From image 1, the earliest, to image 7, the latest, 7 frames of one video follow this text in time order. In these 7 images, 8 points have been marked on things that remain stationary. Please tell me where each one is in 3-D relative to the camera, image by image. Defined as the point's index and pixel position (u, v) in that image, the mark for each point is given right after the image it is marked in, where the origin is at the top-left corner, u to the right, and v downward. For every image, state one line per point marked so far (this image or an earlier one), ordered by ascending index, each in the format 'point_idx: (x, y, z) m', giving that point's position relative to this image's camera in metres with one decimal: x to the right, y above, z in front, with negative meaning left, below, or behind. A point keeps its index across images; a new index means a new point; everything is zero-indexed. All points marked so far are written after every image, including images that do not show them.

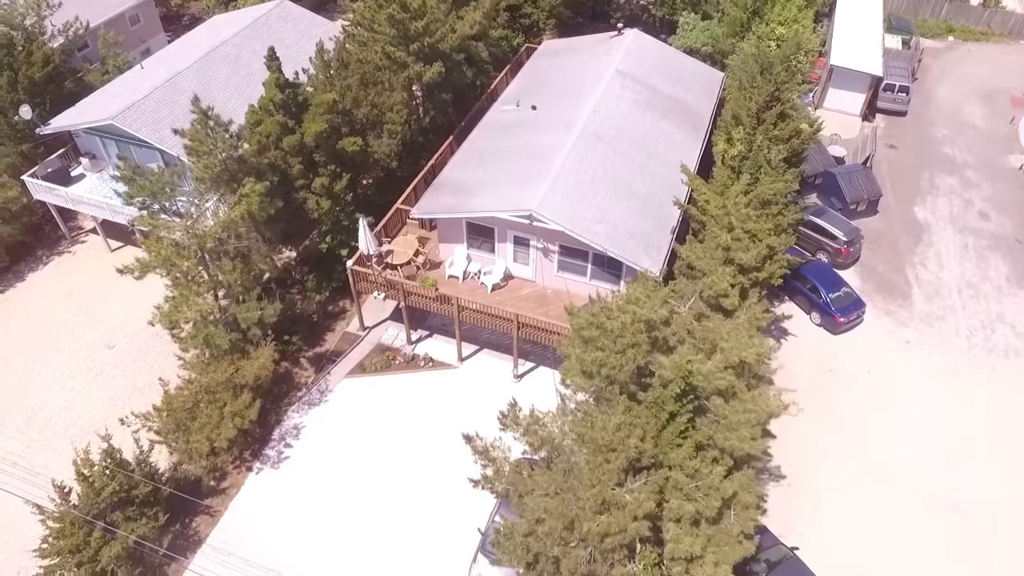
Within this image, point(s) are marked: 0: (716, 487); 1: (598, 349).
0: (+3.8, -3.7, +13.1) m
1: (+1.8, -1.3, +14.9) m
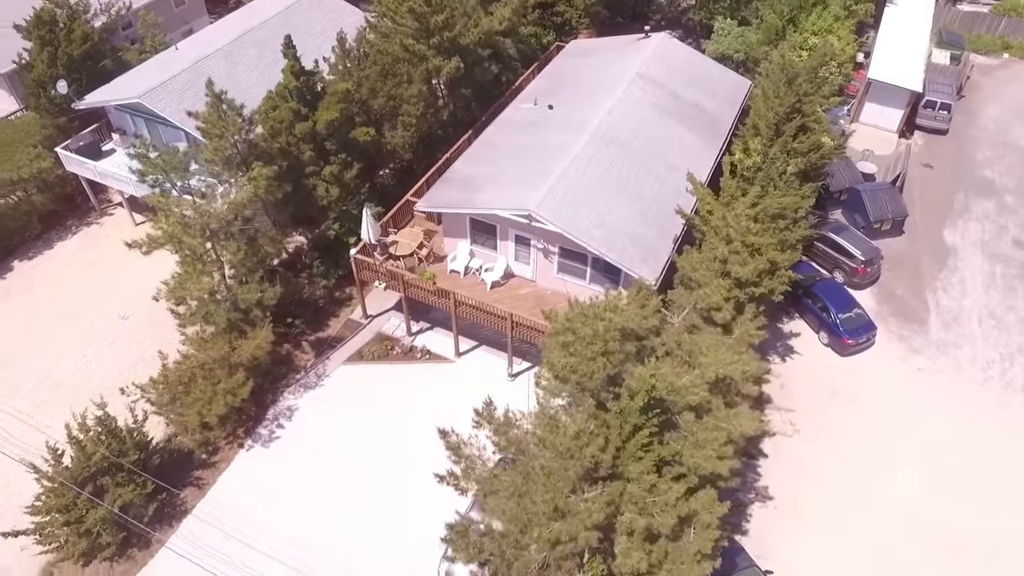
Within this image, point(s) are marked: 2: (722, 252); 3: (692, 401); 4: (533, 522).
0: (+3.0, -4.0, +12.9) m
1: (+1.2, -1.4, +14.8) m
2: (+5.5, +1.0, +18.5) m
3: (+3.7, -2.3, +14.4) m
4: (+0.4, -4.3, +13.0) m
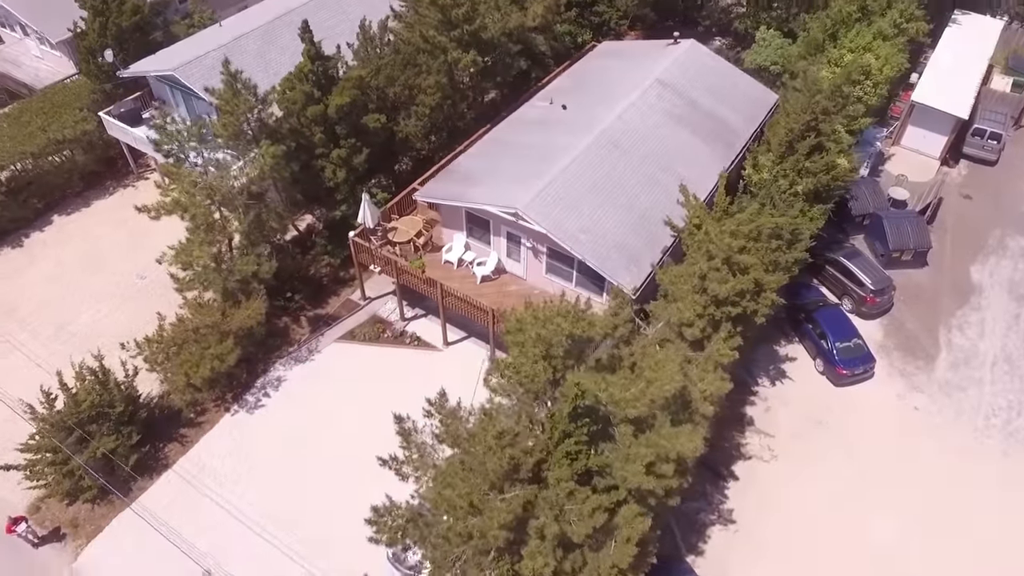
0: (+1.4, -4.2, +12.9) m
1: (+0.1, -1.5, +14.9) m
2: (+4.9, +0.5, +18.2) m
3: (+2.4, -2.6, +14.3) m
4: (-1.2, -4.2, +13.3) m
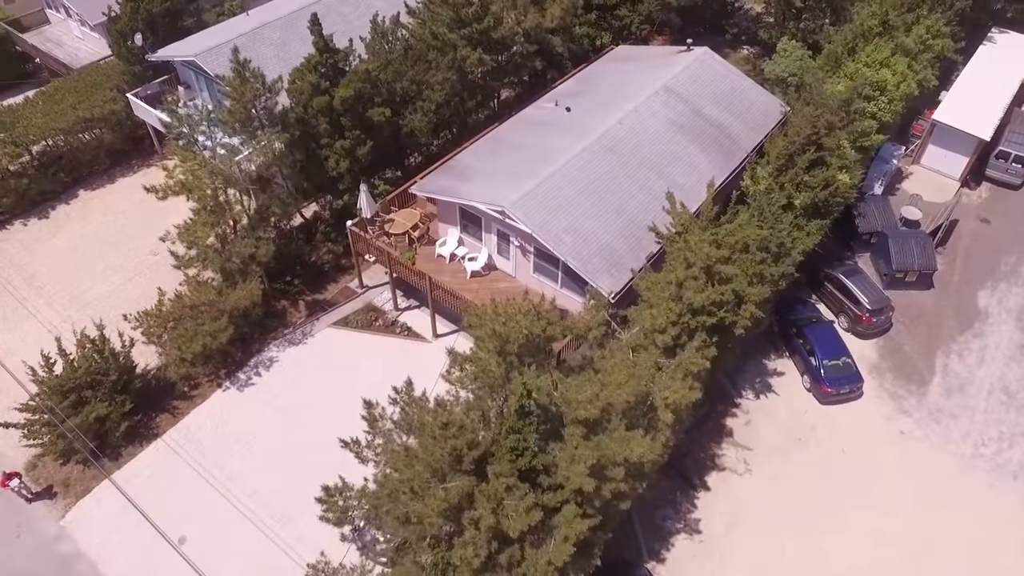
0: (+0.3, -4.1, +13.2) m
1: (-0.7, -1.4, +15.2) m
2: (+4.3, +0.3, +18.2) m
3: (+1.4, -2.6, +14.5) m
4: (-2.3, -4.0, +13.6) m
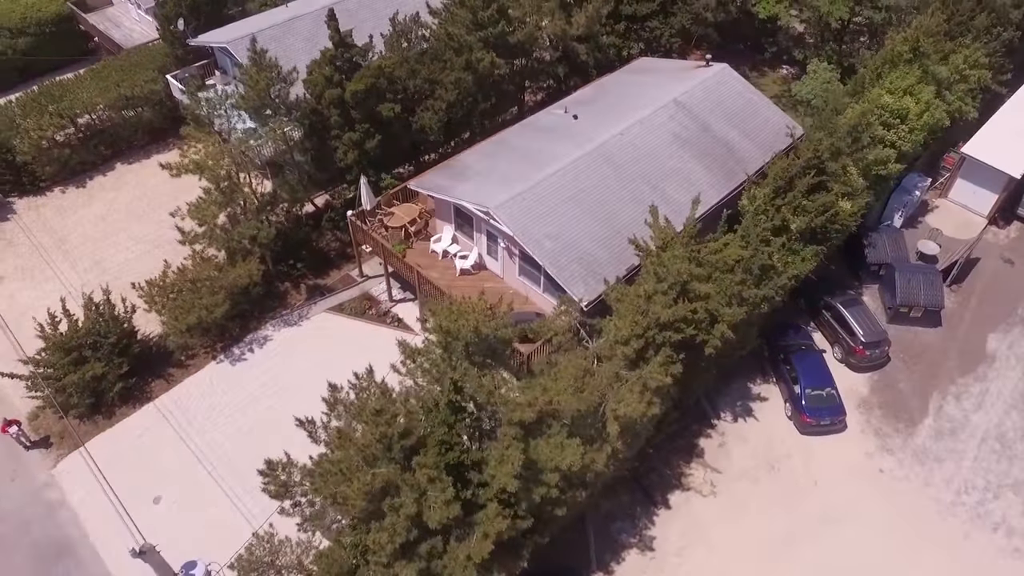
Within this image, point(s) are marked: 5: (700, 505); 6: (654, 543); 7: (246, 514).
0: (-1.3, -4.1, +13.5) m
1: (-1.9, -1.3, +15.6) m
2: (+3.6, 0.0, +18.2) m
3: (+0.1, -2.7, +14.7) m
4: (-3.8, -3.8, +14.2) m
5: (+5.3, -6.1, +19.9) m
6: (+3.9, -6.9, +19.2) m
7: (-7.3, -6.2, +19.4) m
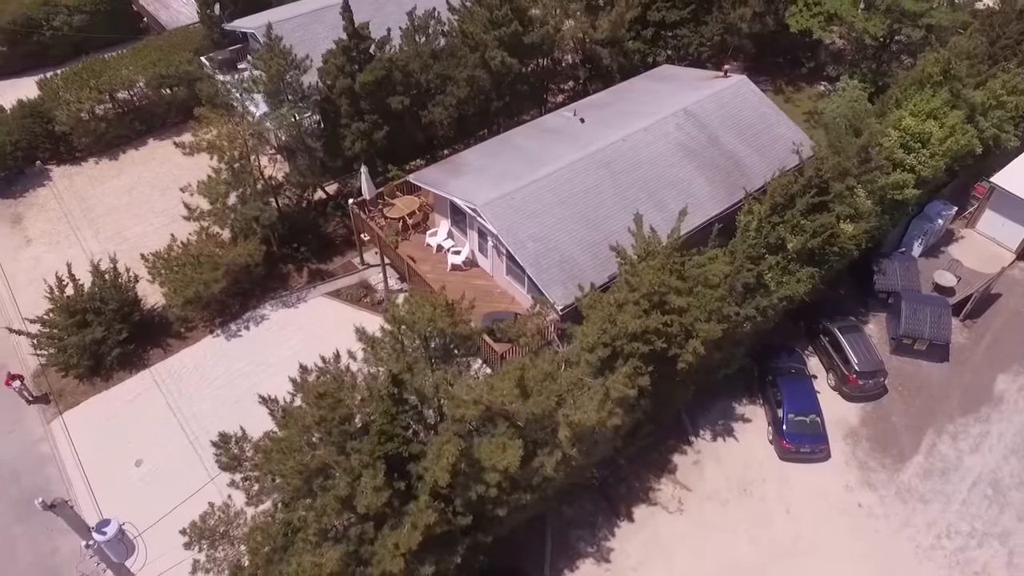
0: (-2.6, -3.9, +13.6) m
1: (-2.9, -1.0, +15.8) m
2: (+2.8, -0.2, +17.9) m
3: (-1.0, -2.6, +14.8) m
4: (-5.1, -3.4, +14.5) m
5: (+4.2, -6.5, +19.6) m
6: (+2.7, -7.1, +18.9) m
7: (-8.4, -5.6, +20.0) m
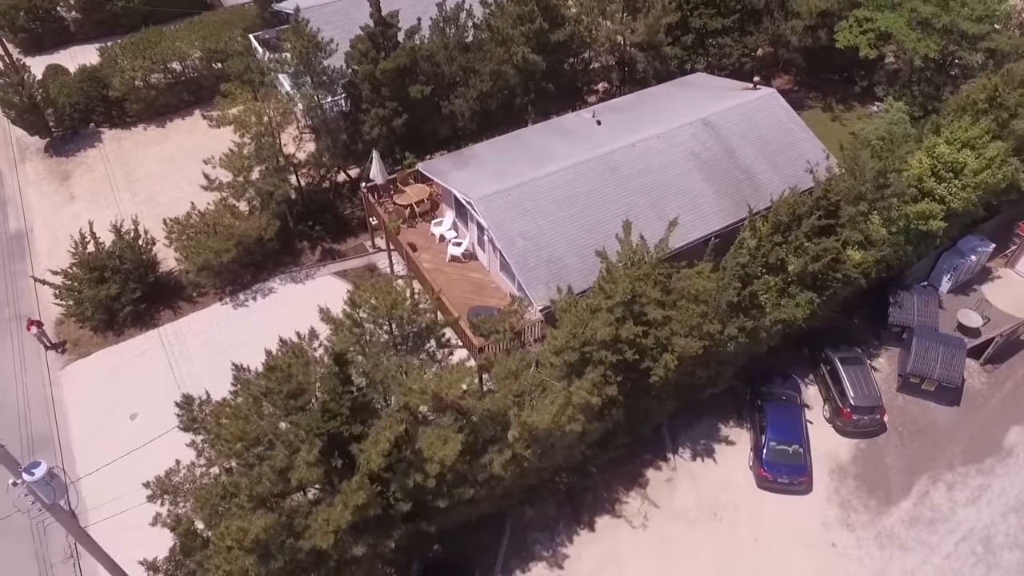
0: (-4.0, -3.5, +13.9) m
1: (-3.7, -0.6, +16.1) m
2: (+2.2, -0.4, +17.7) m
3: (-2.2, -2.4, +14.9) m
4: (-6.3, -2.8, +15.0) m
5: (+3.1, -6.7, +19.2) m
6: (+1.4, -7.2, +18.7) m
7: (-9.3, -4.6, +20.9) m
